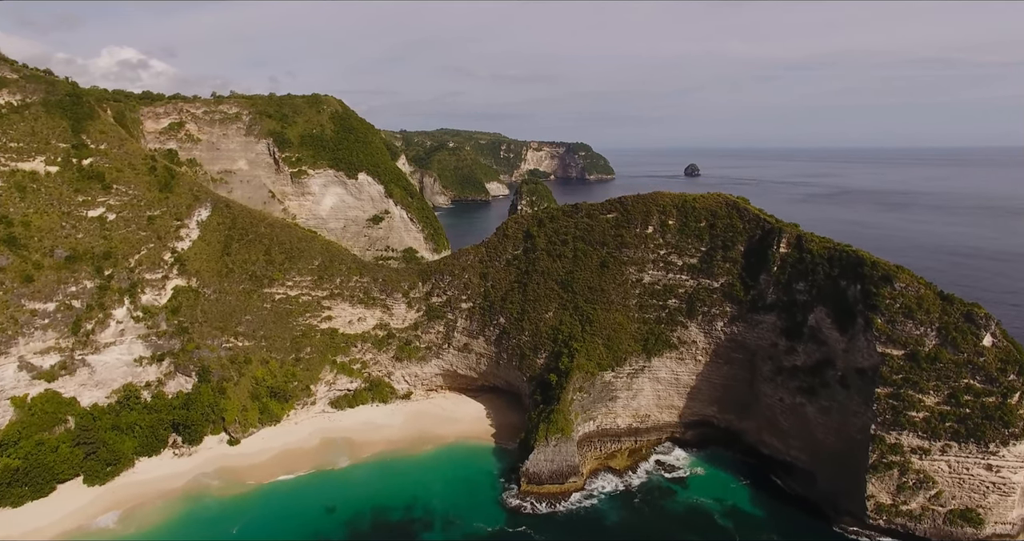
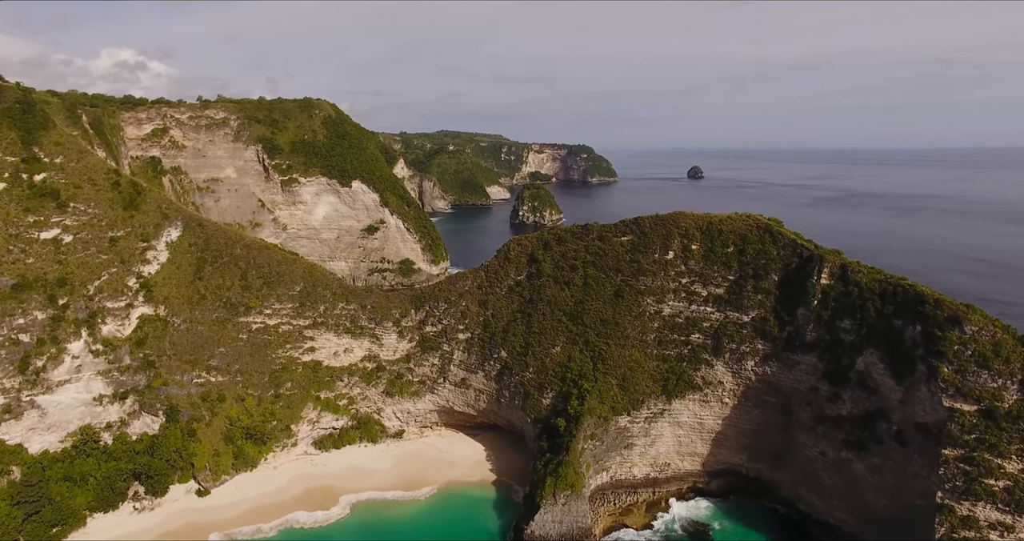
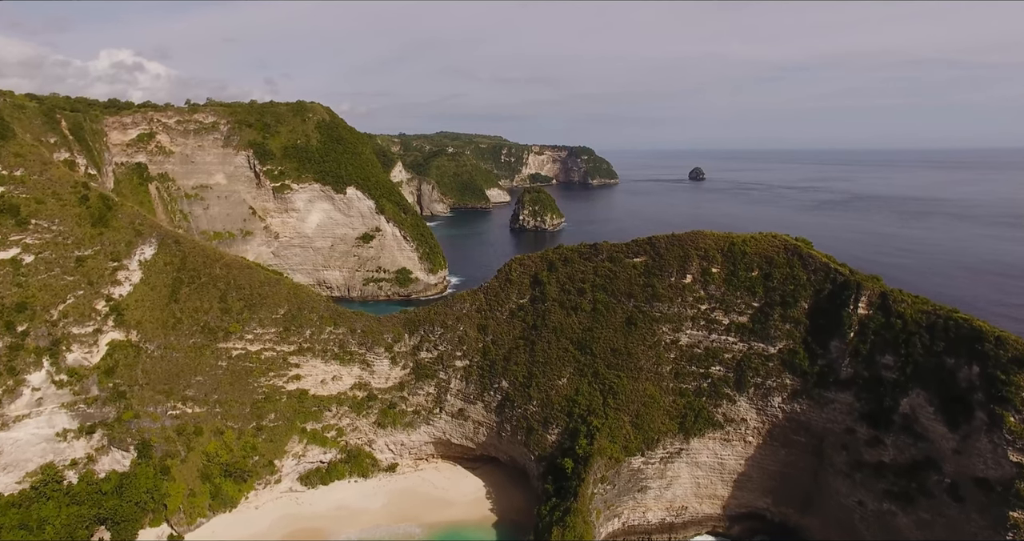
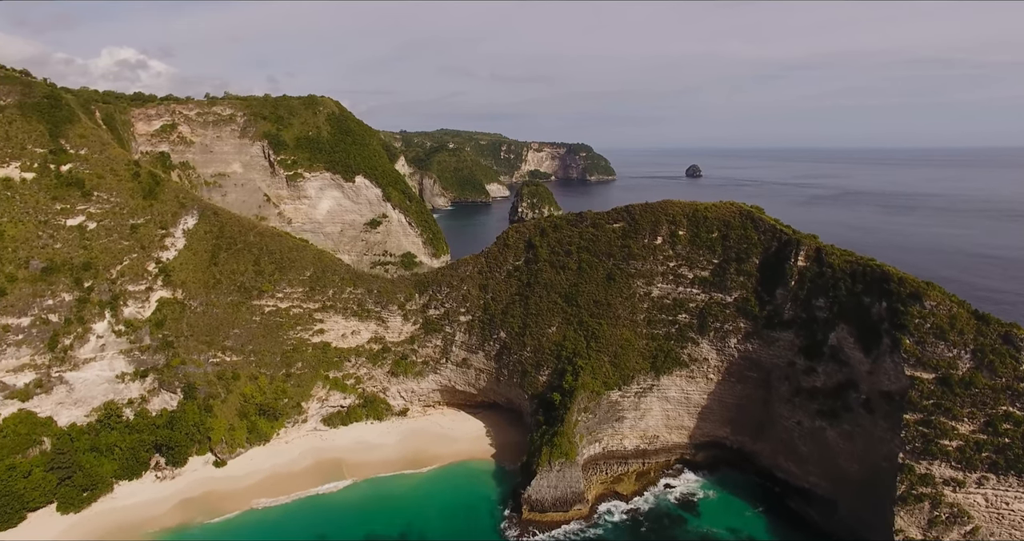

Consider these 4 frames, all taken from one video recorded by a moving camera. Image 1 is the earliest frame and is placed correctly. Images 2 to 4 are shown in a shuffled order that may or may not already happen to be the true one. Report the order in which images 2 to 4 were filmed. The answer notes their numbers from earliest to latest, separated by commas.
4, 2, 3
